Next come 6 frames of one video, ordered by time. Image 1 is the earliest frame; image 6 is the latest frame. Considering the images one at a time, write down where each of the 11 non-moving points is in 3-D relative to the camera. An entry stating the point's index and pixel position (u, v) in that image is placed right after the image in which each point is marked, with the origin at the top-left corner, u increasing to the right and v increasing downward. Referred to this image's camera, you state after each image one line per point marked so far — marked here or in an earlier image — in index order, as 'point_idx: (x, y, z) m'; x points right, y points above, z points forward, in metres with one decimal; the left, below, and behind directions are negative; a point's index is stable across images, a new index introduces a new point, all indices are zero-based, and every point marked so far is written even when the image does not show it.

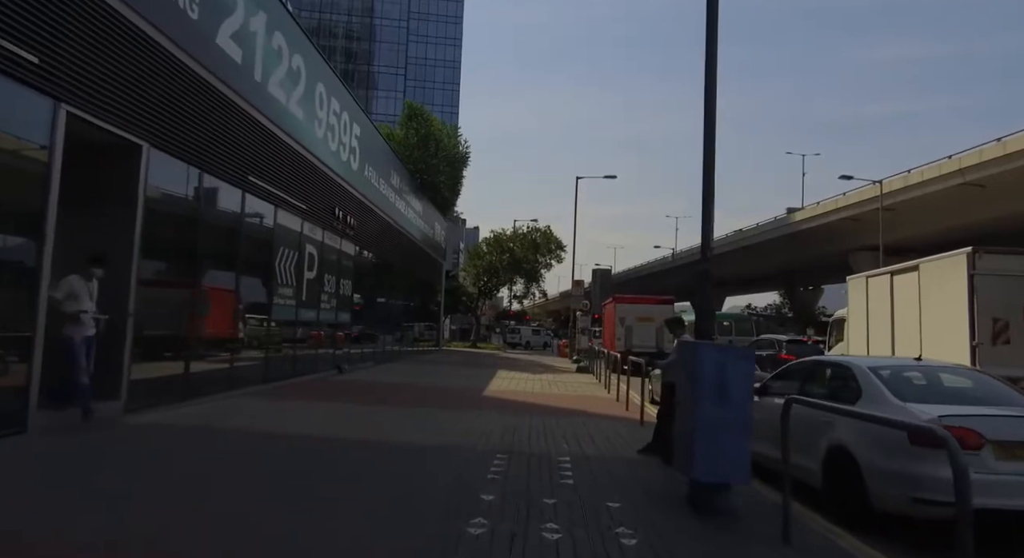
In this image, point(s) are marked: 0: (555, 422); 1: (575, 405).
0: (+0.8, -2.5, +11.8) m
1: (+1.4, -2.8, +14.7) m
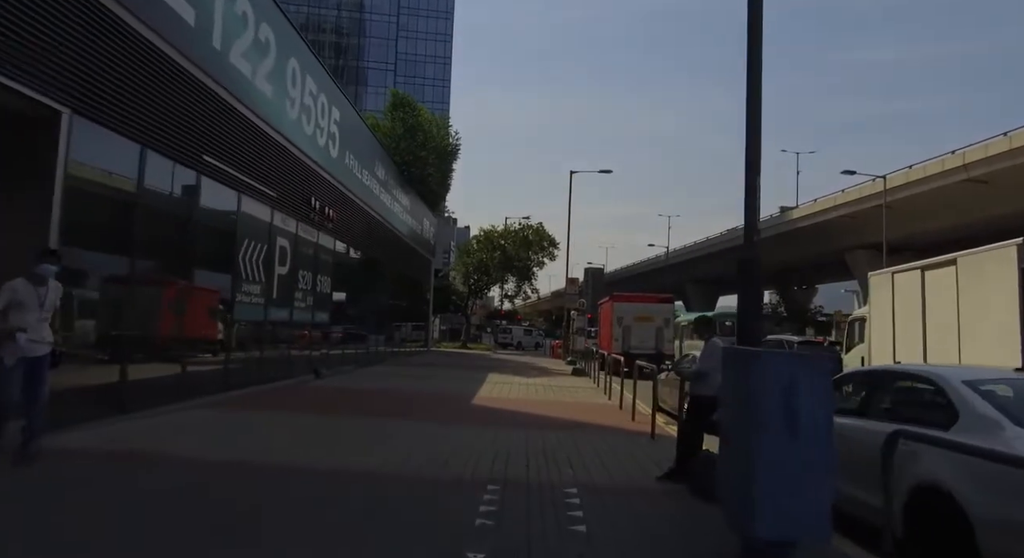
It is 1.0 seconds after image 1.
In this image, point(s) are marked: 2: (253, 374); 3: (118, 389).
0: (+0.7, -2.4, +10.3) m
1: (+1.3, -2.7, +13.2) m
2: (-5.7, -2.1, +14.6) m
3: (-5.7, -1.6, +9.8) m
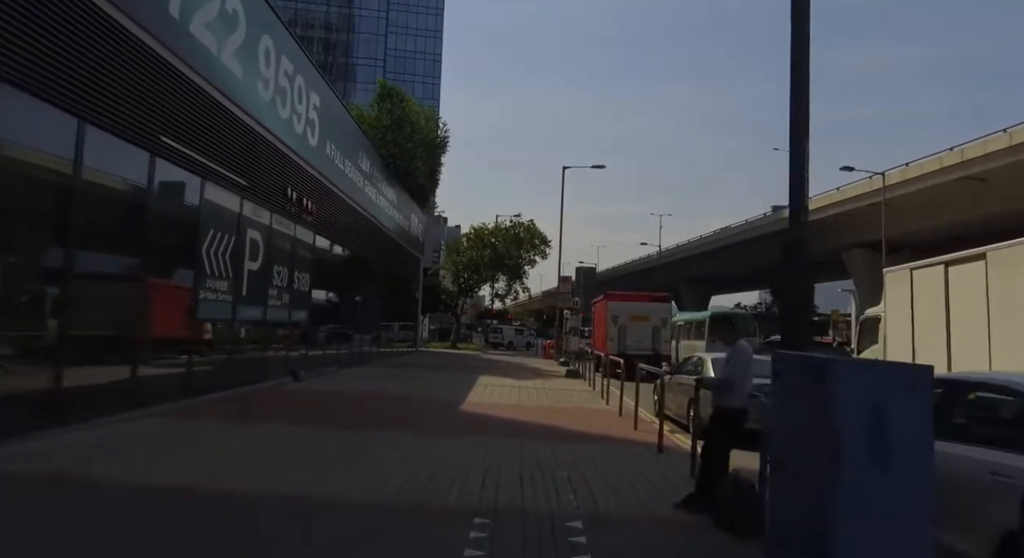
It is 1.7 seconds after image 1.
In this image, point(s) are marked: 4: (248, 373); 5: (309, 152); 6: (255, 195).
0: (+0.6, -2.4, +9.2) m
1: (+1.1, -2.6, +12.1) m
2: (-5.8, -2.0, +13.4) m
3: (-5.8, -1.5, +8.6) m
4: (-5.6, -2.0, +14.4) m
5: (-5.2, +3.3, +17.1) m
6: (-5.4, +1.8, +14.3) m
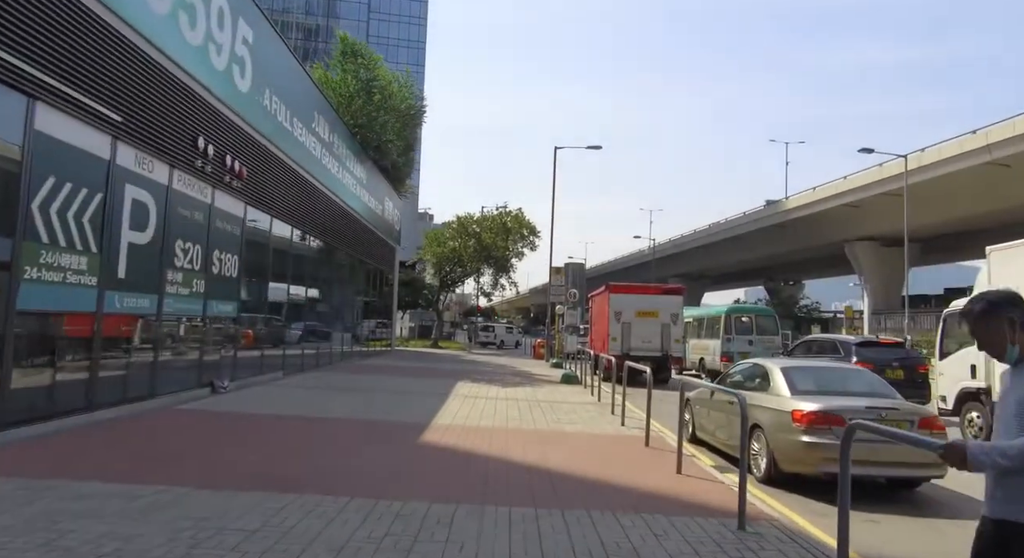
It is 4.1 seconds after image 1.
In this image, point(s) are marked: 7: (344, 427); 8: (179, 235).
0: (+0.4, -2.0, +5.5) m
1: (+0.9, -2.3, +8.4) m
2: (-6.0, -1.6, +9.5) m
3: (-6.0, -1.2, +4.8) m
4: (-5.8, -1.7, +10.5) m
5: (-5.5, +3.7, +13.2) m
6: (-5.7, +2.1, +10.4) m
7: (-2.7, -2.3, +10.6) m
8: (-5.7, +0.7, +11.4) m
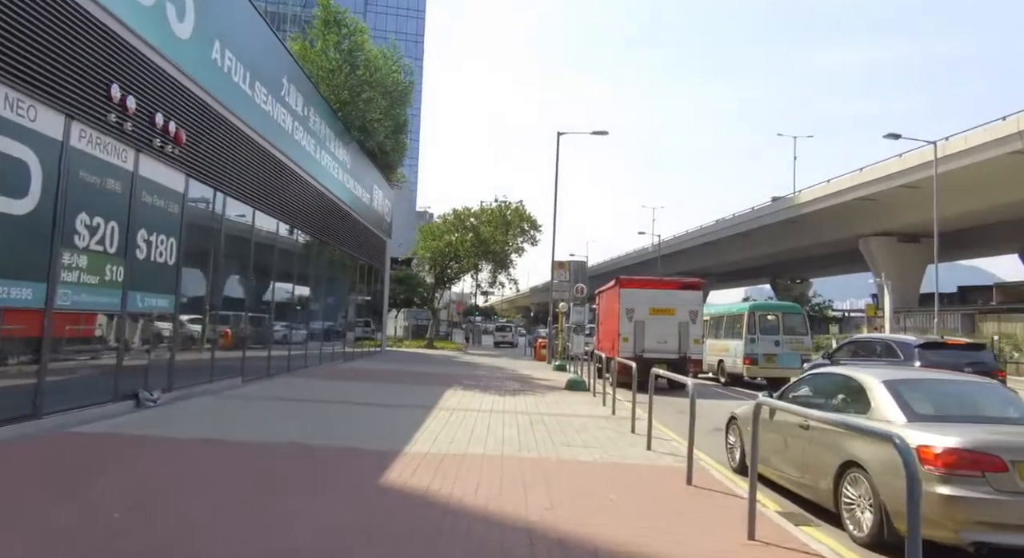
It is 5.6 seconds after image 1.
0: (+0.4, -1.8, +3.0) m
1: (+0.9, -2.1, +5.9) m
2: (-6.1, -1.4, +7.0) m
3: (-6.0, -1.0, +2.3) m
4: (-5.9, -1.5, +8.1) m
5: (-5.6, +3.9, +10.7) m
6: (-5.7, +2.3, +7.9) m
7: (-2.7, -2.1, +8.1) m
8: (-5.7, +1.0, +9.0) m
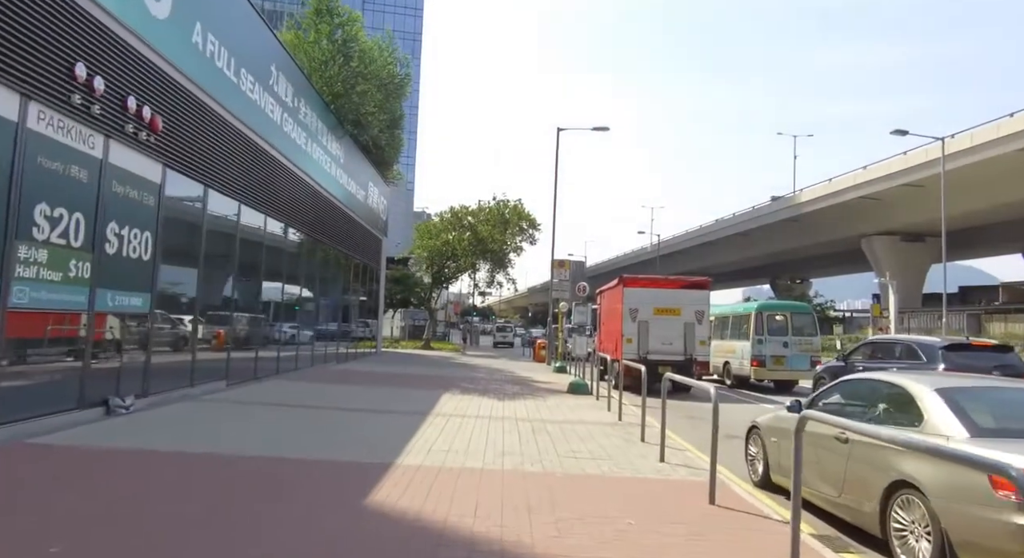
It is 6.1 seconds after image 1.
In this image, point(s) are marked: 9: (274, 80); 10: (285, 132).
0: (+0.4, -1.8, +2.2) m
1: (+0.9, -2.0, +5.2) m
2: (-6.1, -1.4, +6.2) m
3: (-6.0, -0.9, +1.5) m
4: (-5.8, -1.4, +7.3) m
5: (-5.6, +3.9, +9.9) m
6: (-5.7, +2.4, +7.1) m
7: (-2.7, -2.1, +7.4) m
8: (-5.7, +1.0, +8.2) m
9: (-5.8, +4.8, +16.4) m
10: (-6.0, +3.8, +17.9) m
